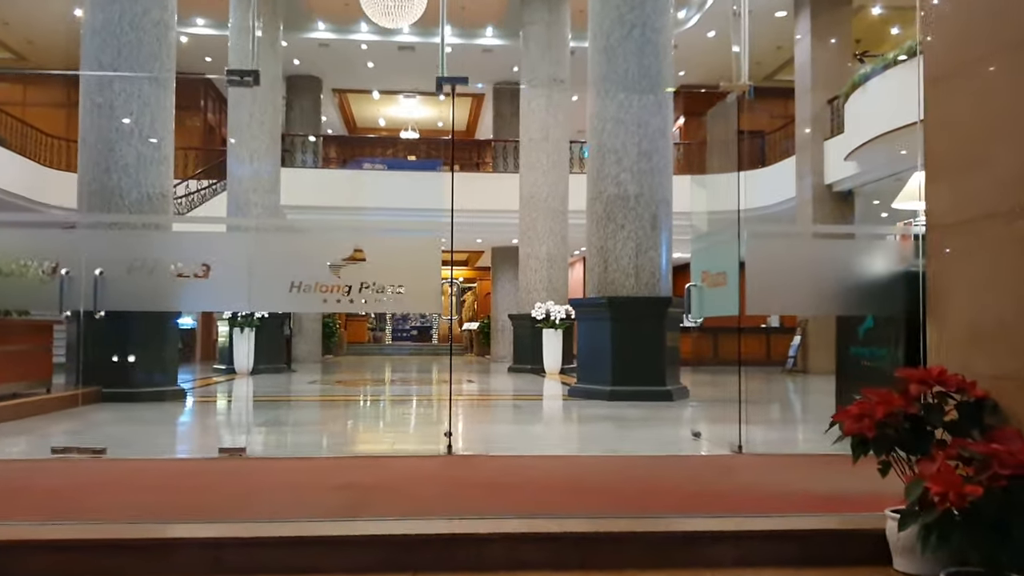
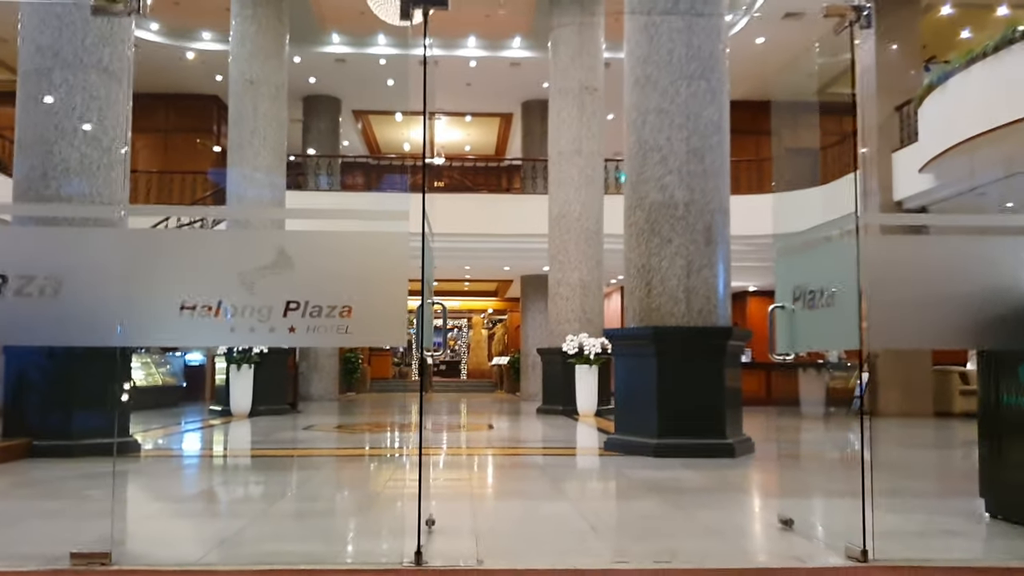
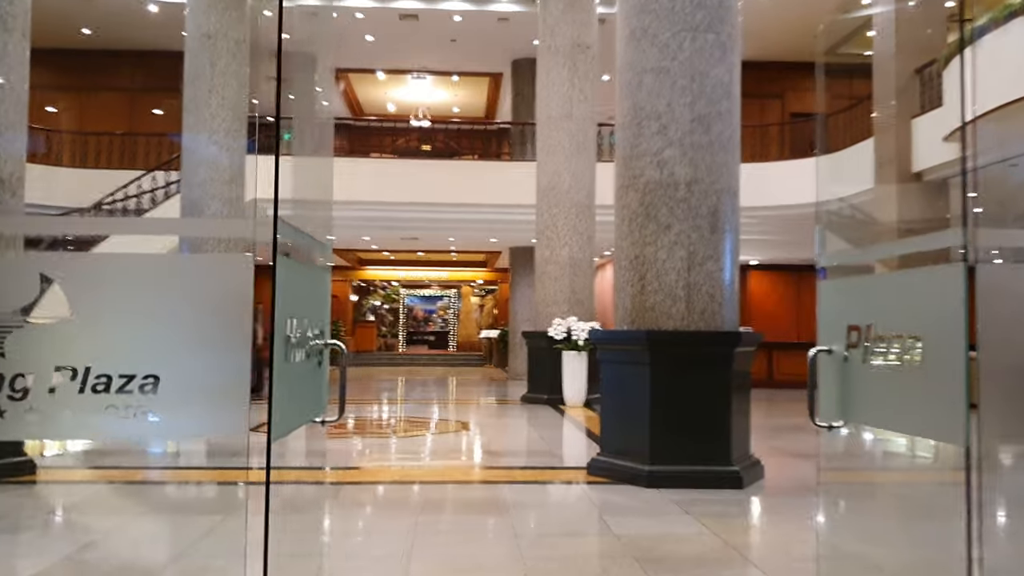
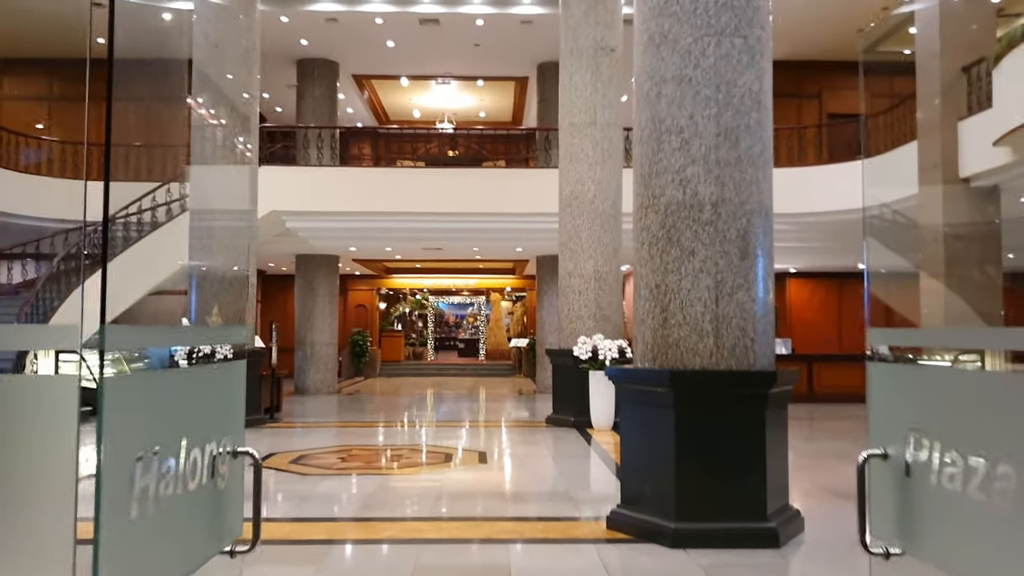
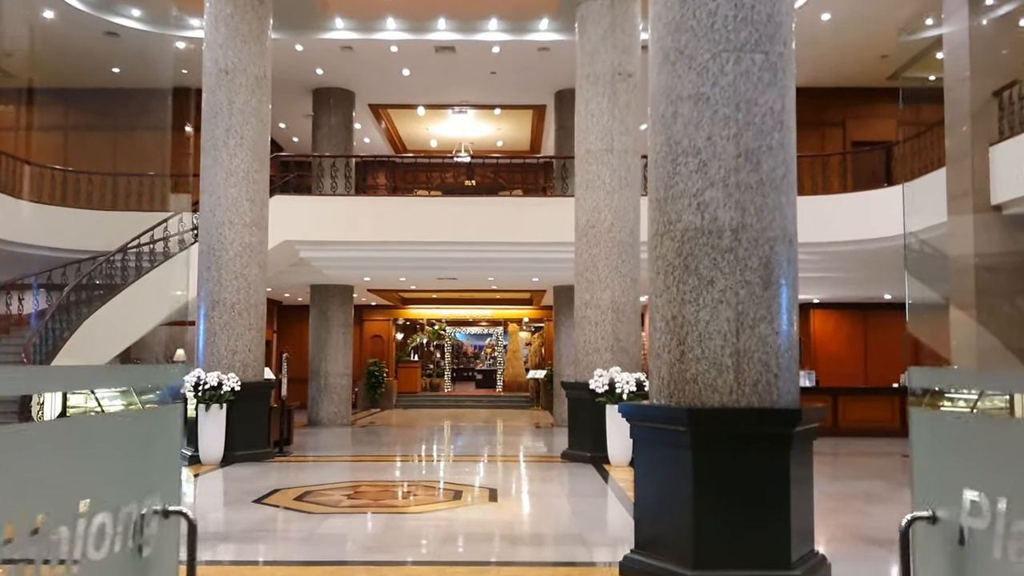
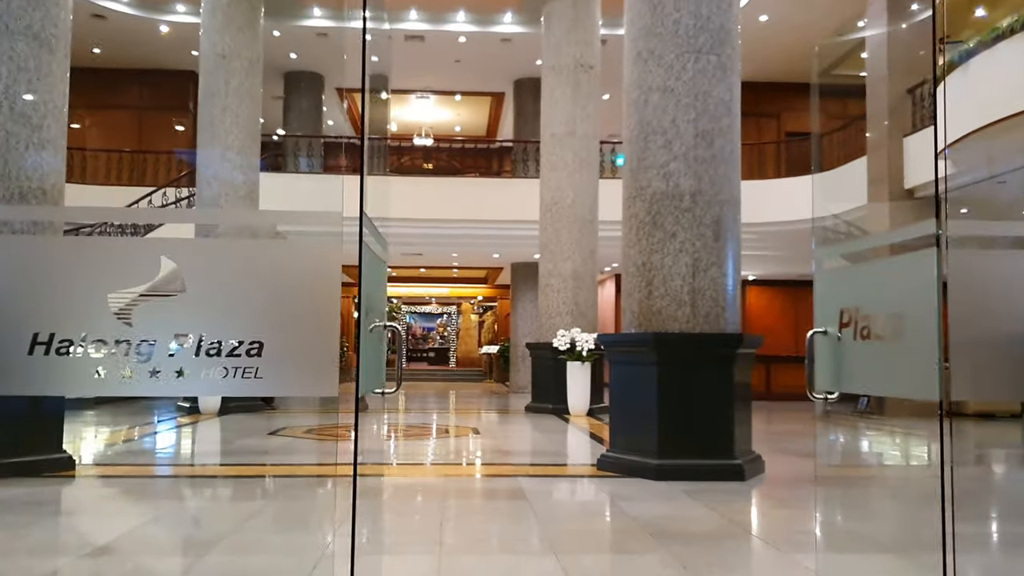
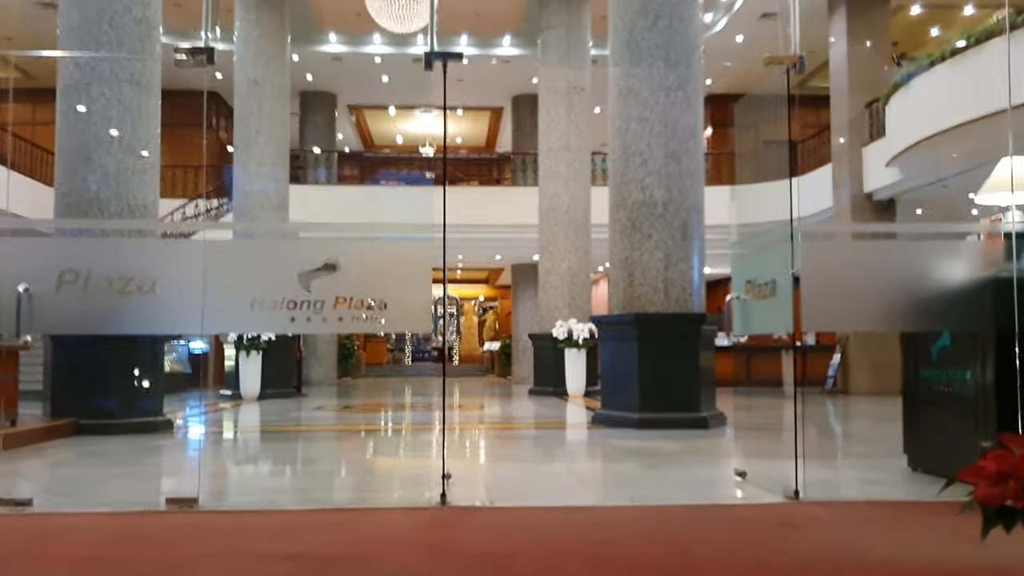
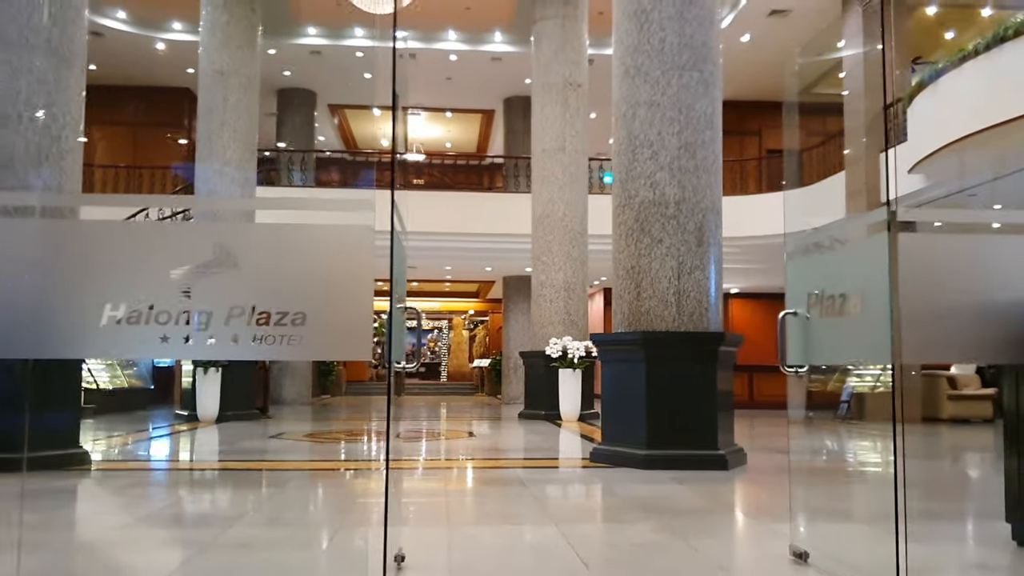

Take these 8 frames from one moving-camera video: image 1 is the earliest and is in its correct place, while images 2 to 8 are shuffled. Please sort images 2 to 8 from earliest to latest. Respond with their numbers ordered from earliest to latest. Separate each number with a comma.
7, 2, 8, 6, 3, 4, 5
